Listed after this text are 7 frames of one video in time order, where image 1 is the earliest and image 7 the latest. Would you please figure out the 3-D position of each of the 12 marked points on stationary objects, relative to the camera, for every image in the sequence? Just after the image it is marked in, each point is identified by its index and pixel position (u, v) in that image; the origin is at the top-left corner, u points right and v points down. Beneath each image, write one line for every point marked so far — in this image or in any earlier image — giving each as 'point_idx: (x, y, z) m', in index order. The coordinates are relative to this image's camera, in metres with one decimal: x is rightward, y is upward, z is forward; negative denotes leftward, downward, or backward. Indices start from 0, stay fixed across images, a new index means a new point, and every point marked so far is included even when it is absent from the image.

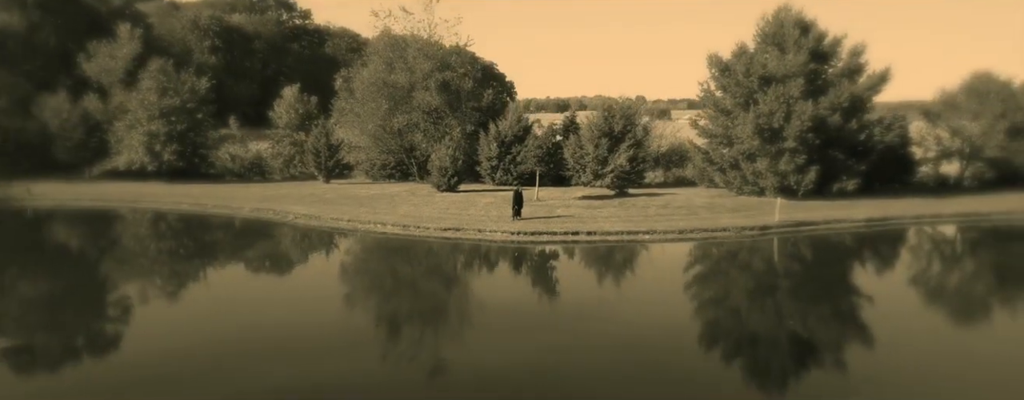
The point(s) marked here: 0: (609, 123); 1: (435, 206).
0: (+2.1, +1.6, +14.2) m
1: (-1.5, -0.2, +13.1) m
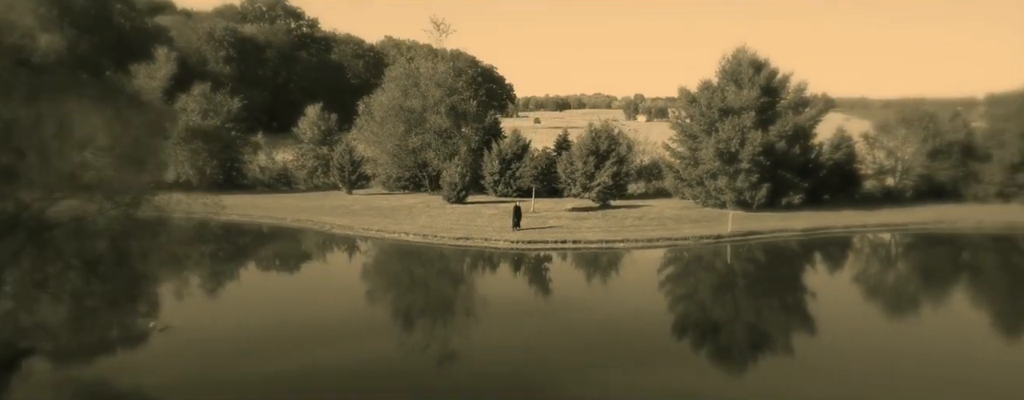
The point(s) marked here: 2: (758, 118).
0: (+2.1, +1.4, +16.3) m
1: (-1.5, -0.5, +15.3) m
2: (+5.2, +1.7, +14.6) m
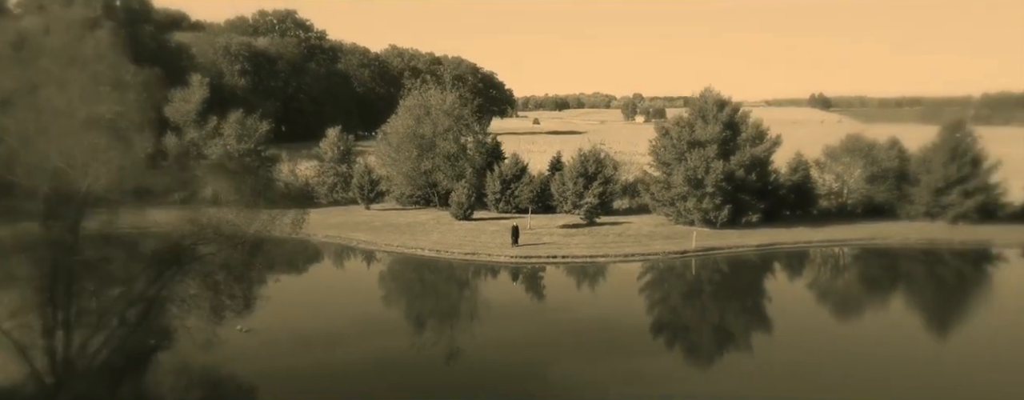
0: (+2.1, +1.0, +18.6) m
1: (-1.5, -0.9, +17.6) m
2: (+5.2, +1.2, +16.9) m
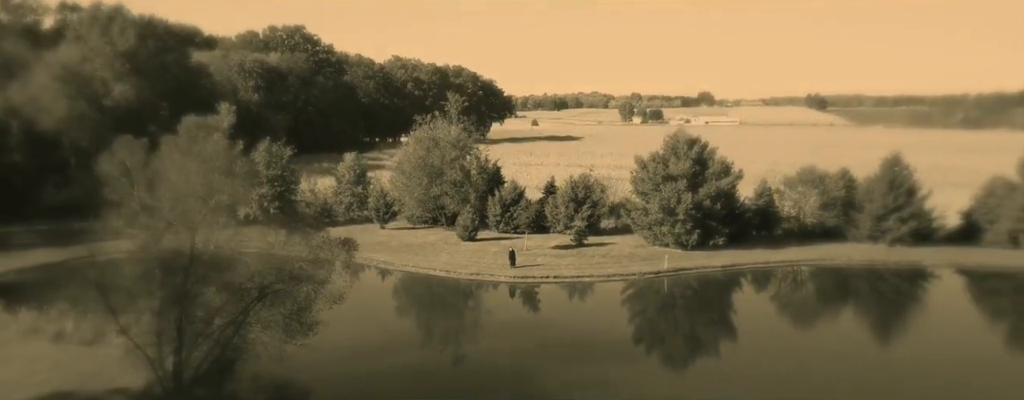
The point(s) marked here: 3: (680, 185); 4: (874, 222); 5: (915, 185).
0: (+2.0, +0.3, +21.1) m
1: (-1.6, -1.6, +20.1) m
2: (+5.2, +0.5, +19.4) m
3: (+4.8, +0.4, +19.1) m
4: (+10.6, -0.6, +19.3) m
5: (+11.4, +0.4, +18.8) m
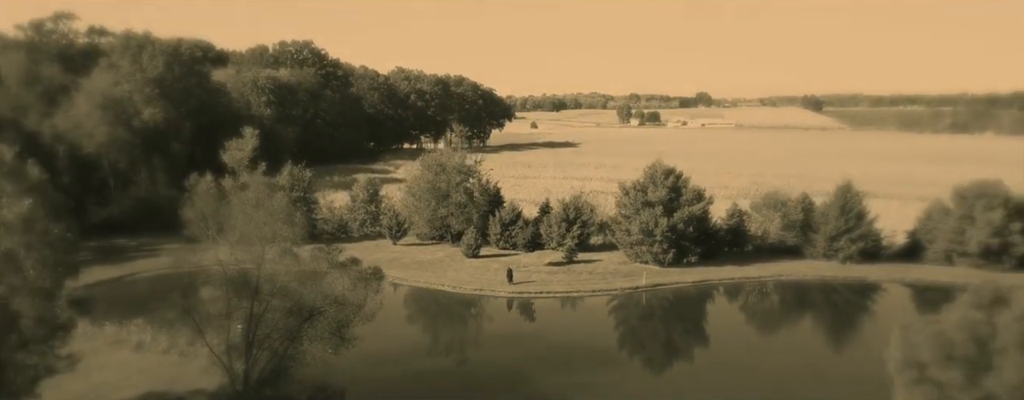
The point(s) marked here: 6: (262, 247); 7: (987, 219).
0: (+2.0, -0.5, +23.7) m
1: (-1.6, -2.3, +22.7) m
2: (+5.1, -0.2, +22.0) m
3: (+4.8, -0.3, +21.7) m
4: (+10.5, -1.4, +21.8) m
5: (+11.4, -0.3, +21.3) m
6: (-4.7, -0.8, +12.3) m
7: (+13.9, -0.6, +19.4) m
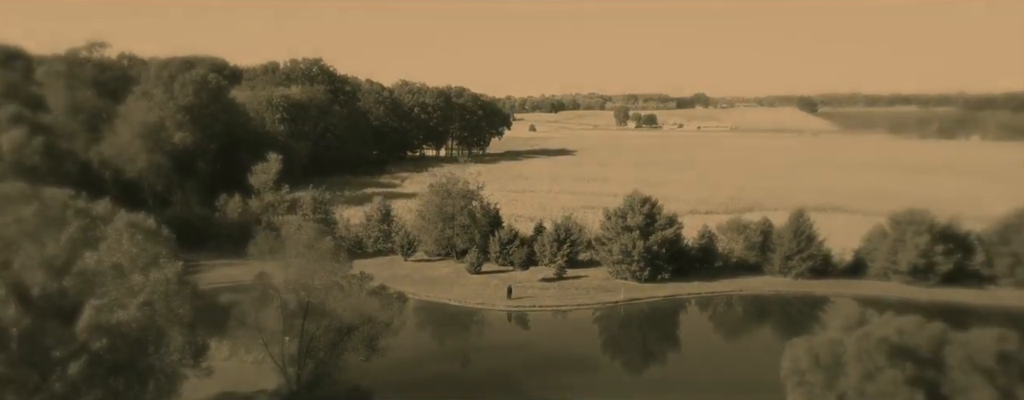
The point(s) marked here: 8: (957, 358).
0: (+1.9, -1.3, +26.9) m
1: (-1.7, -3.2, +25.9) m
2: (+5.0, -1.1, +25.2) m
3: (+4.7, -1.2, +25.0) m
4: (+10.4, -2.3, +25.1) m
5: (+11.3, -1.2, +24.6) m
6: (-4.8, -1.8, +15.5) m
7: (+13.8, -1.5, +22.7) m
8: (+7.2, -2.5, +10.7) m
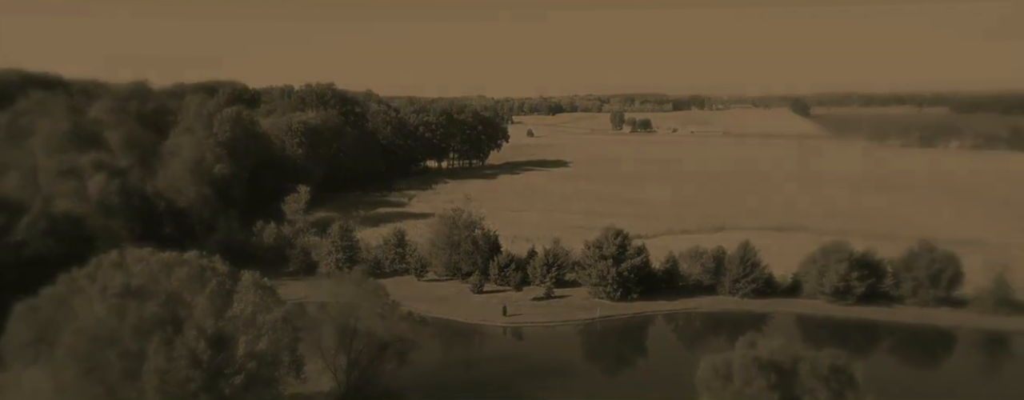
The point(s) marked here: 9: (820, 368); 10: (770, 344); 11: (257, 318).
0: (+1.7, -2.8, +32.1) m
1: (-1.8, -4.7, +31.1) m
2: (+4.9, -2.6, +30.4) m
3: (+4.5, -2.7, +30.1) m
4: (+10.3, -3.7, +30.2) m
5: (+11.1, -2.7, +29.8) m
6: (-4.9, -3.3, +20.6) m
7: (+13.6, -2.9, +27.9) m
8: (+7.1, -4.0, +15.9) m
9: (+7.4, -4.1, +15.9) m
10: (+6.4, -3.6, +16.5) m
11: (-6.4, -2.8, +16.1) m
